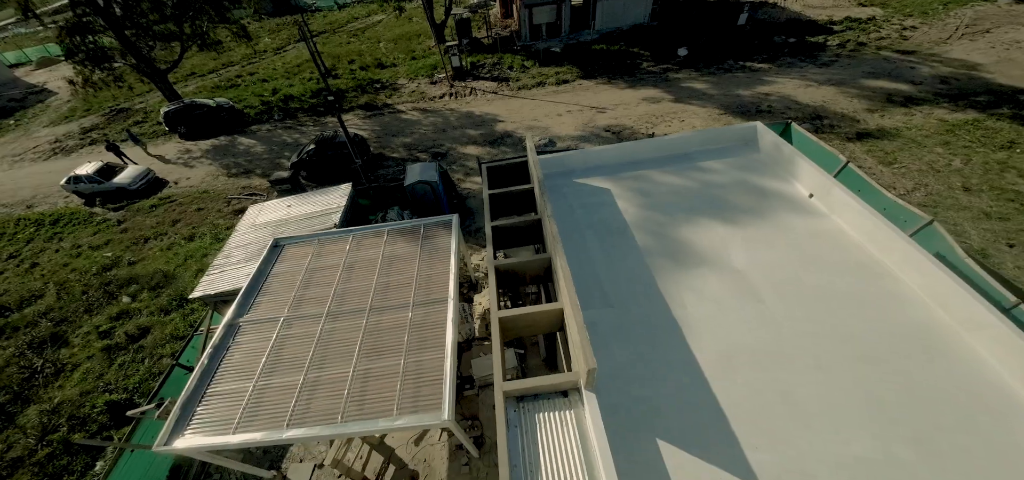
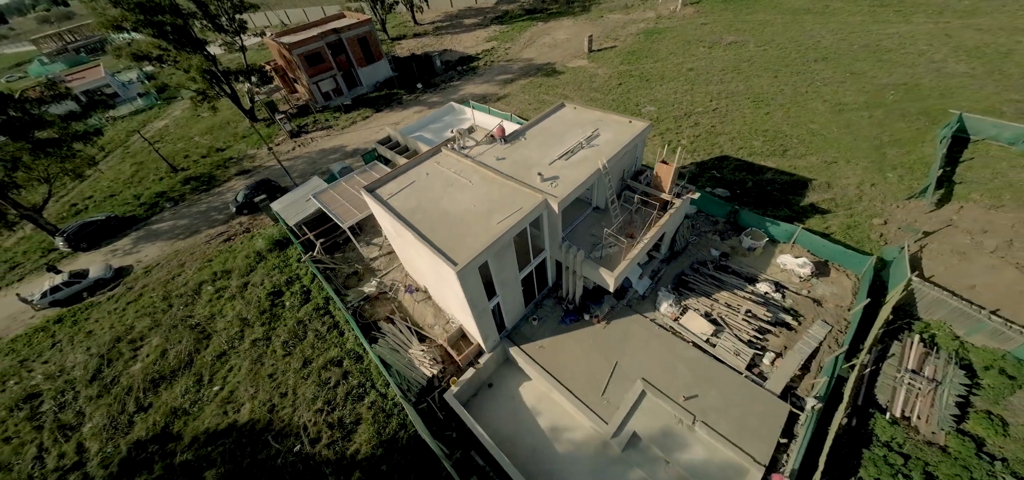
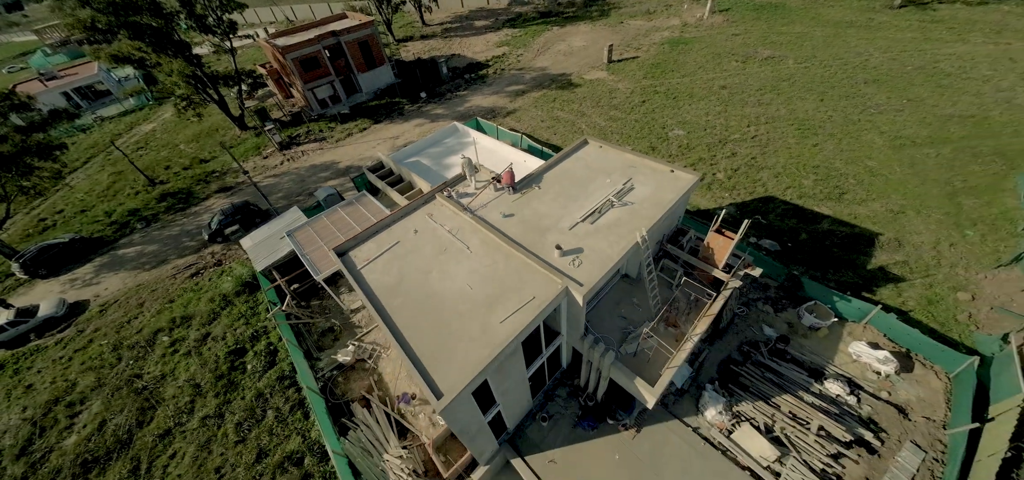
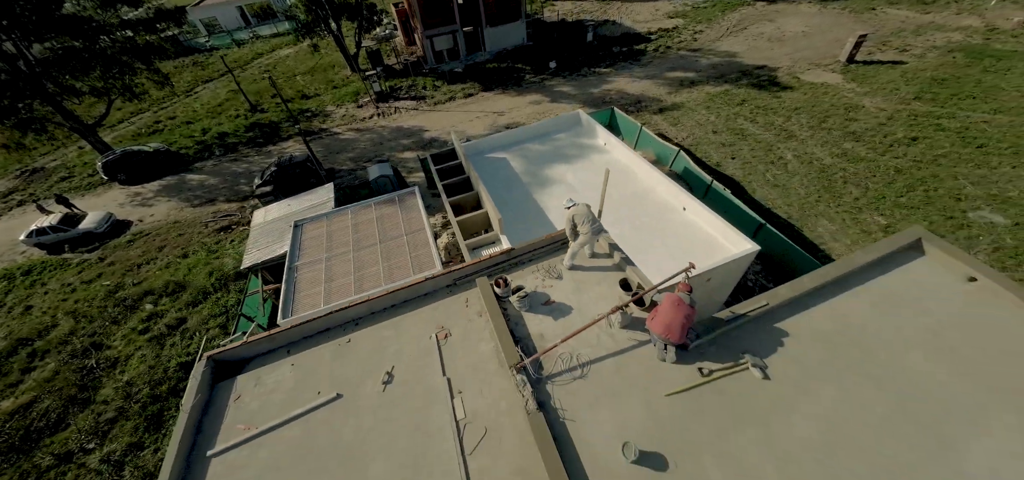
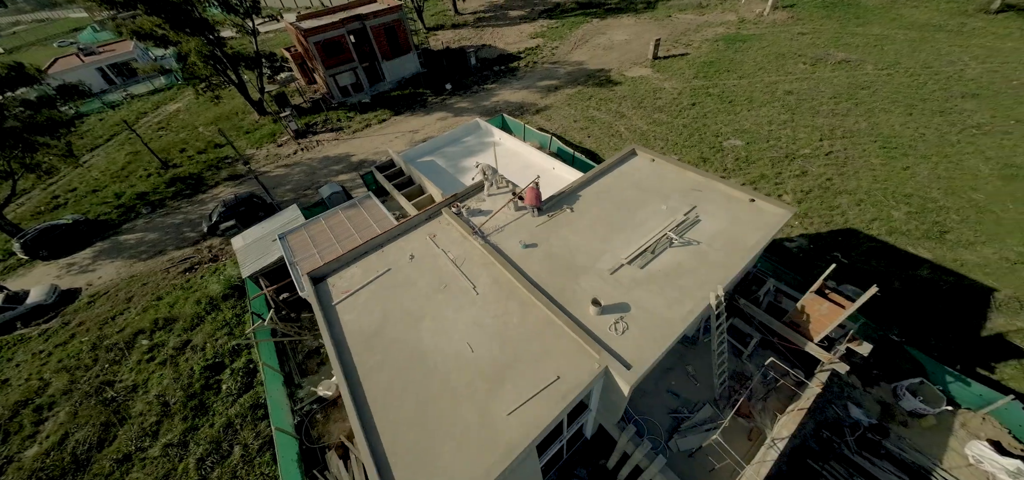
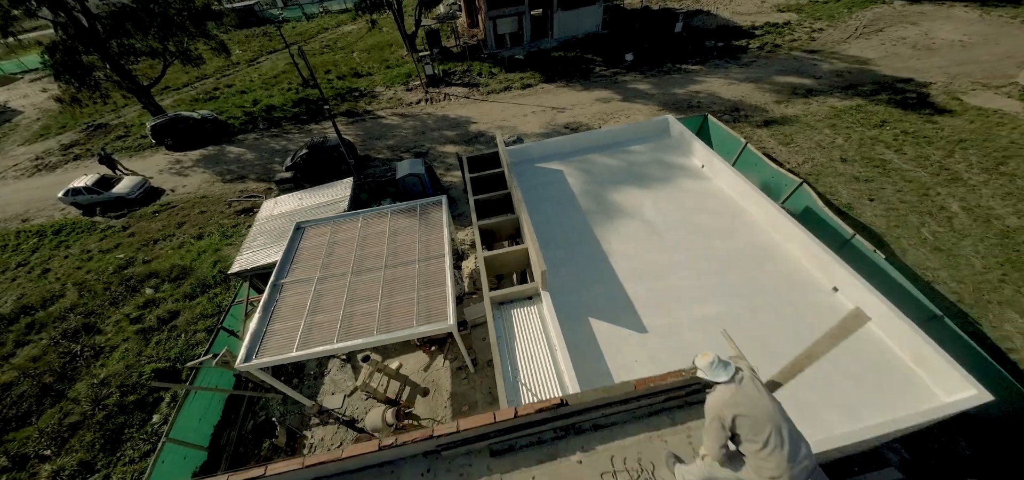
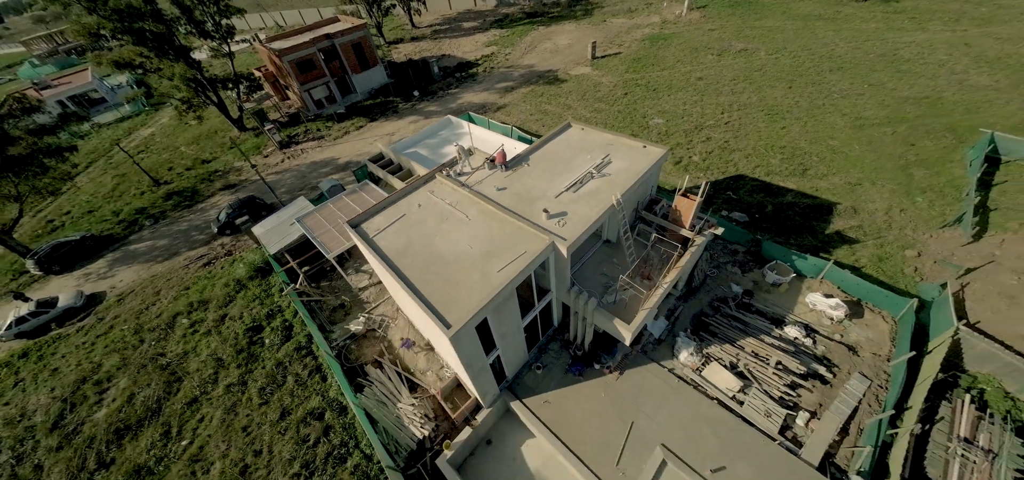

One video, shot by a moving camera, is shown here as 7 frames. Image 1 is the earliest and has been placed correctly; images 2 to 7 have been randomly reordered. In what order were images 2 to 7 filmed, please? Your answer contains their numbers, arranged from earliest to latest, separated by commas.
6, 4, 5, 3, 7, 2
